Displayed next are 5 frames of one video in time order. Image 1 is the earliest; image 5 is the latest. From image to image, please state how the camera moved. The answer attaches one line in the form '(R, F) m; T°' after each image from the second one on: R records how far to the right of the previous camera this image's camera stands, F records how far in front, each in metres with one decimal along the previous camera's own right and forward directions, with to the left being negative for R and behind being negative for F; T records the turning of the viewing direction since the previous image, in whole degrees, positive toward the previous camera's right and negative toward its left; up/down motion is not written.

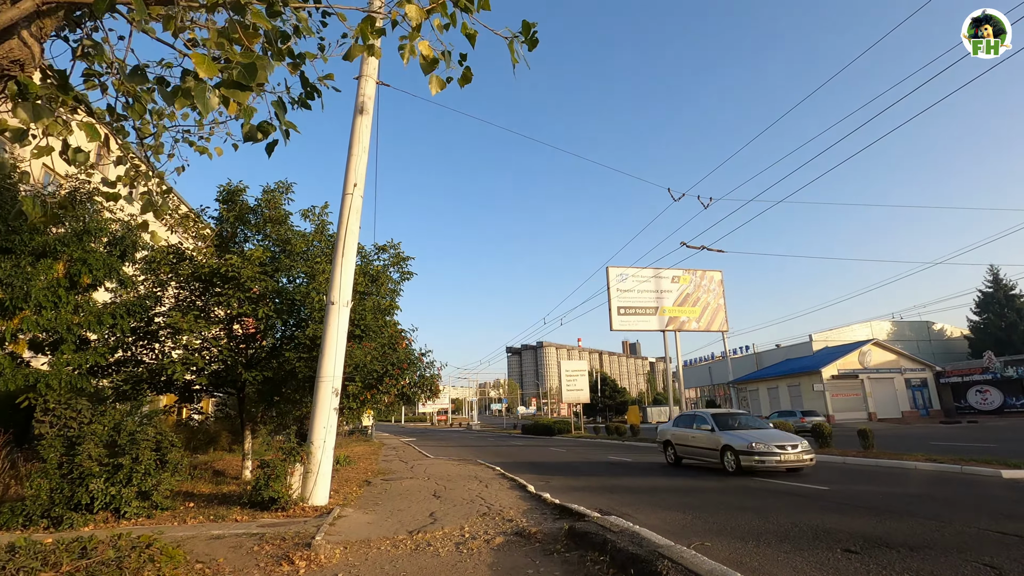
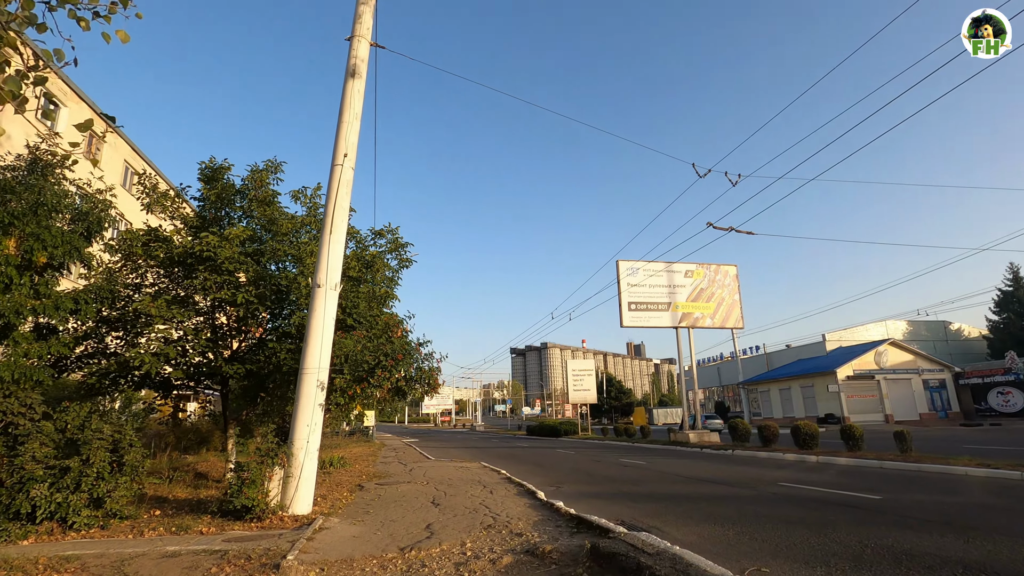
(-0.1, +1.1) m; 0°
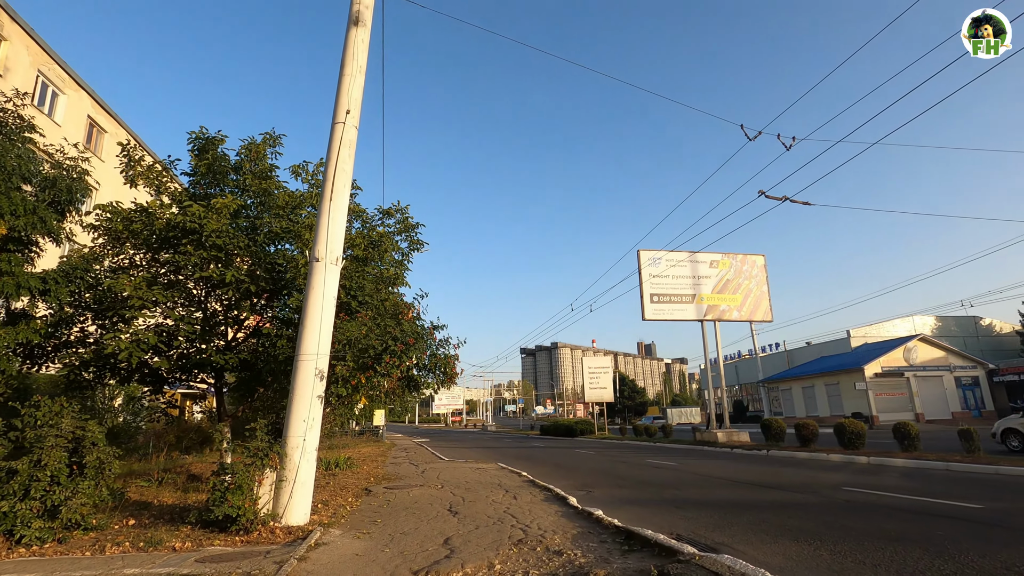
(-0.3, +1.3) m; -1°
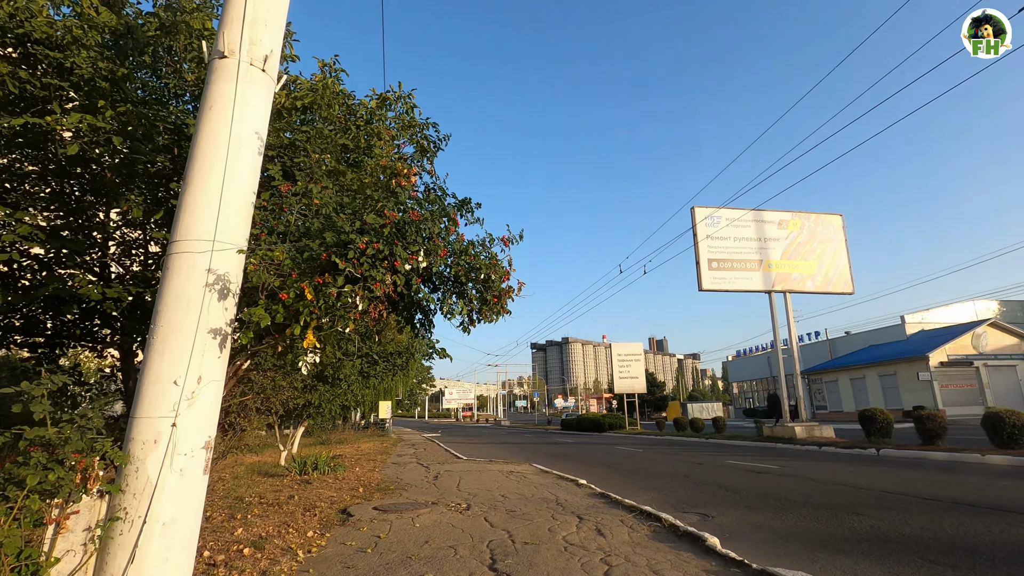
(-0.7, +4.0) m; -1°
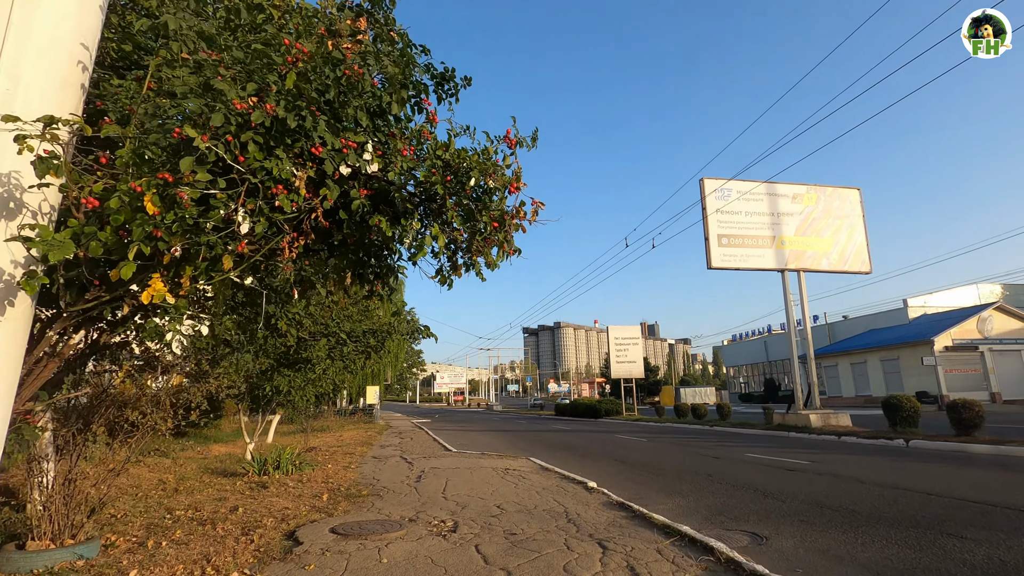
(-0.1, +1.5) m; +1°
